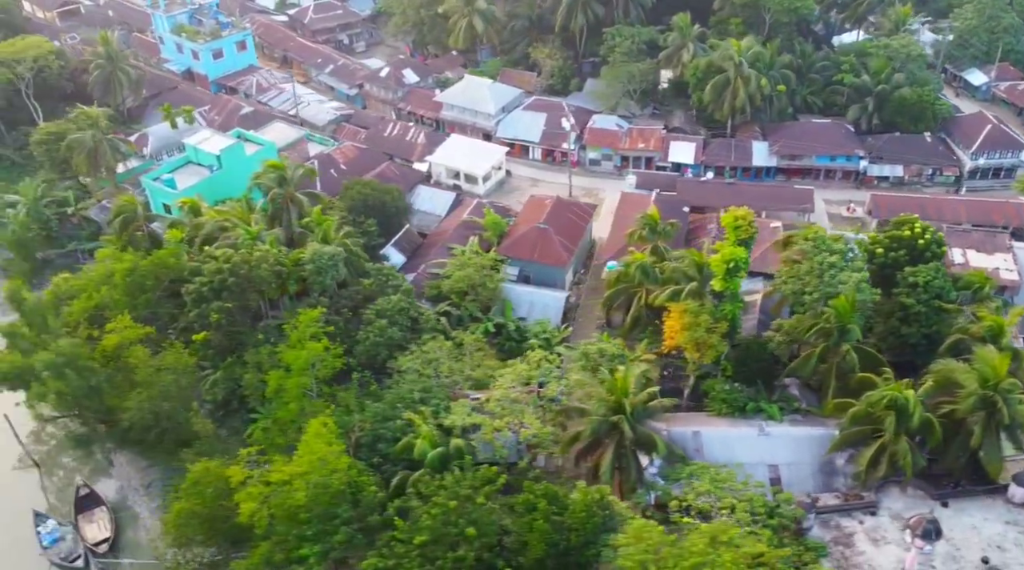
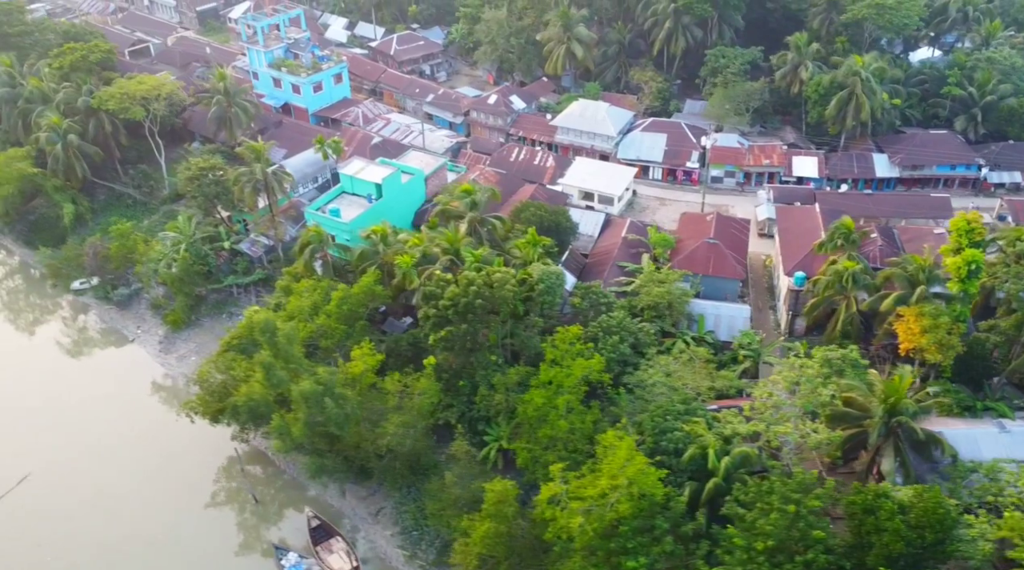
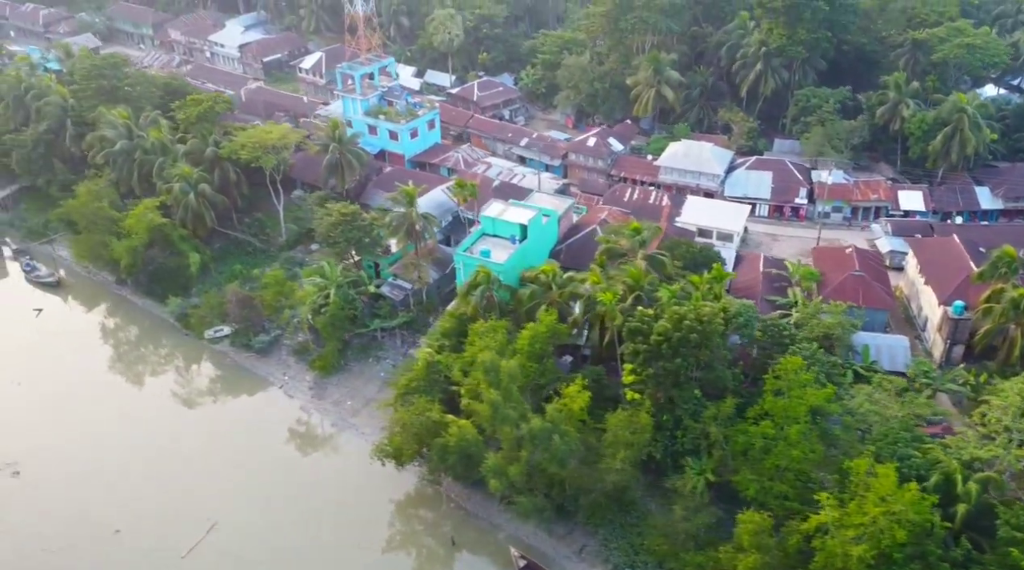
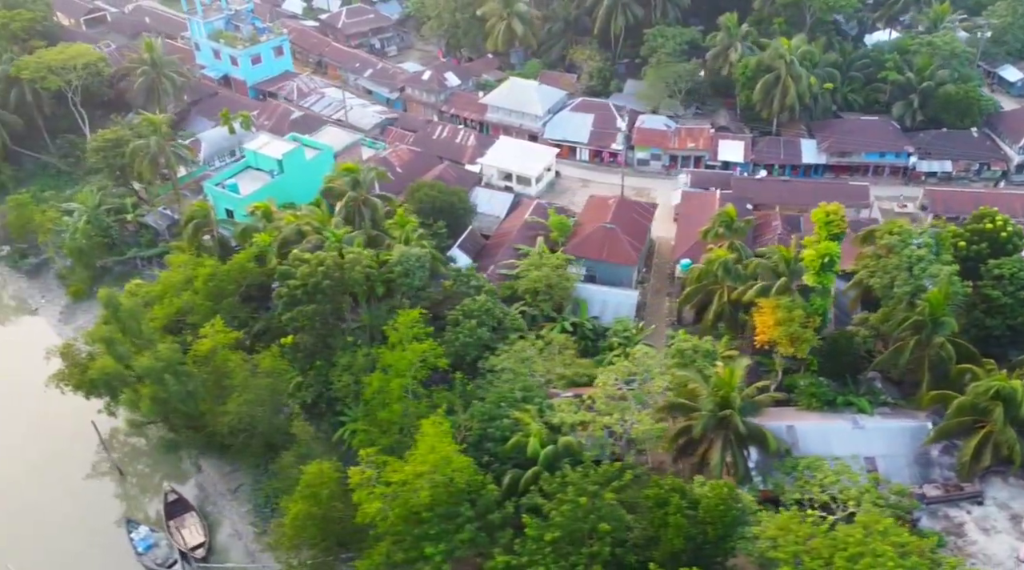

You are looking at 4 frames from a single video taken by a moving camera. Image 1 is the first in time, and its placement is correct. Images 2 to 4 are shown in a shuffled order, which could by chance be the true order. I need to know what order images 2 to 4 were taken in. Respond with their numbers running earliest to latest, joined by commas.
4, 2, 3
